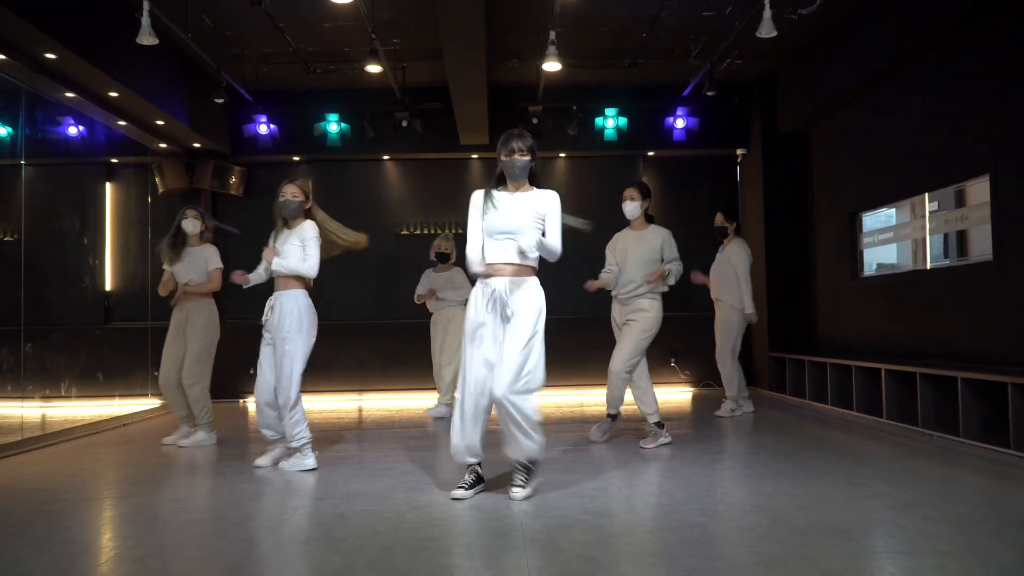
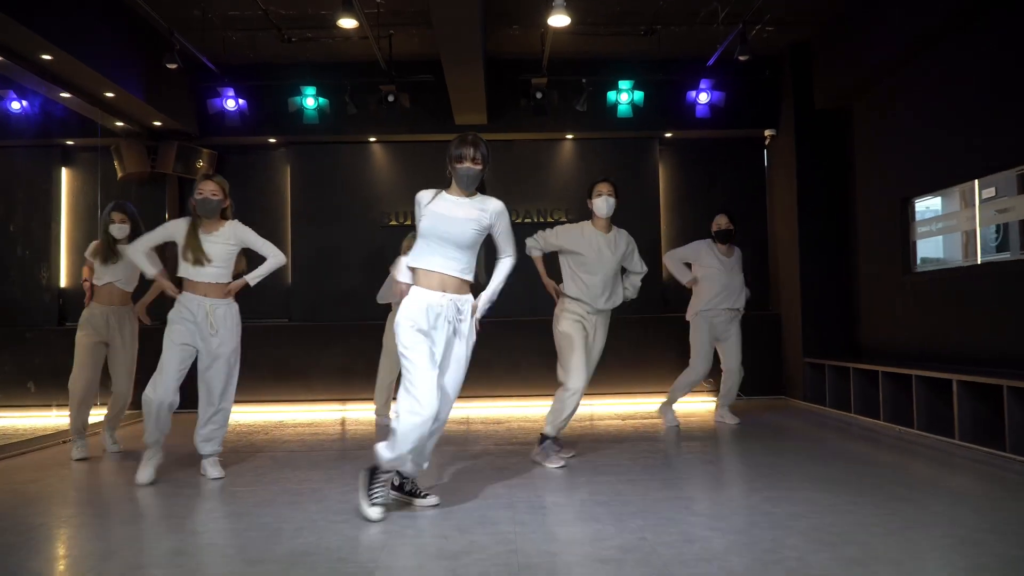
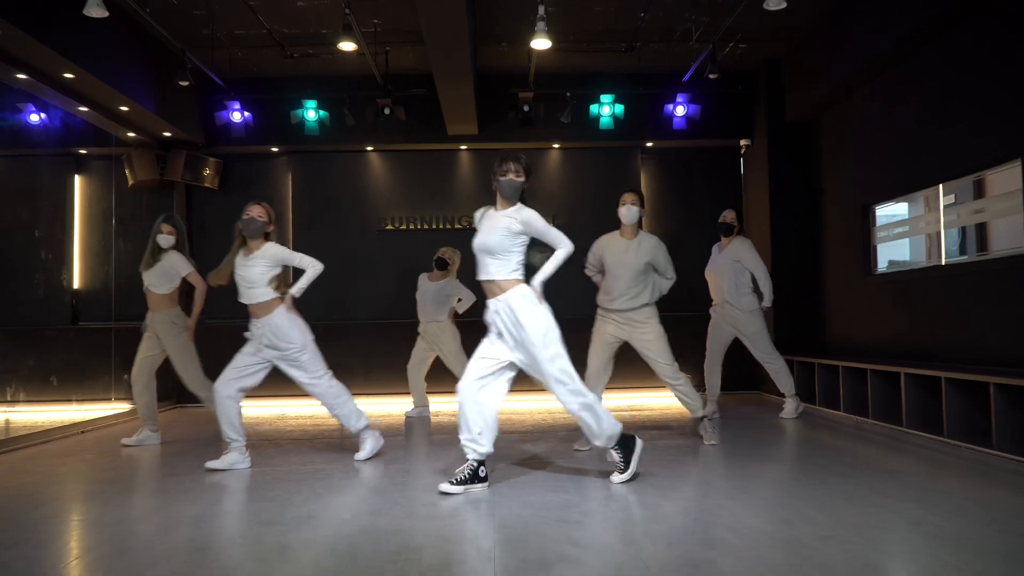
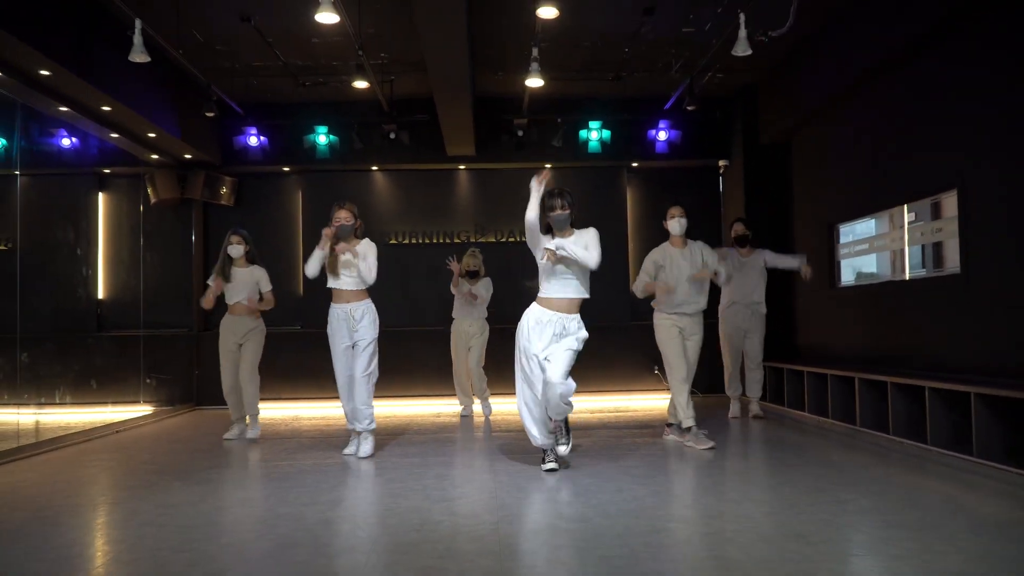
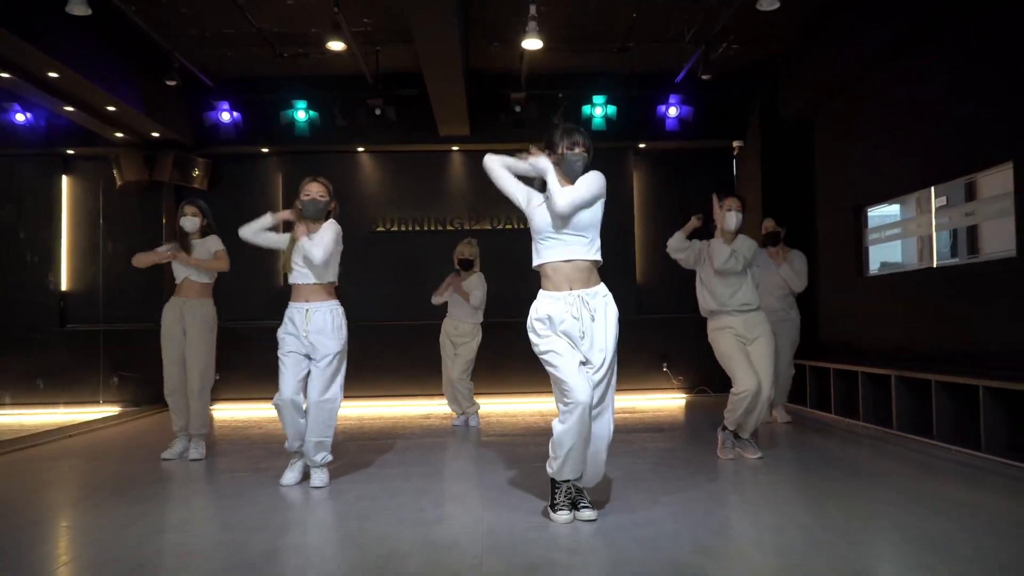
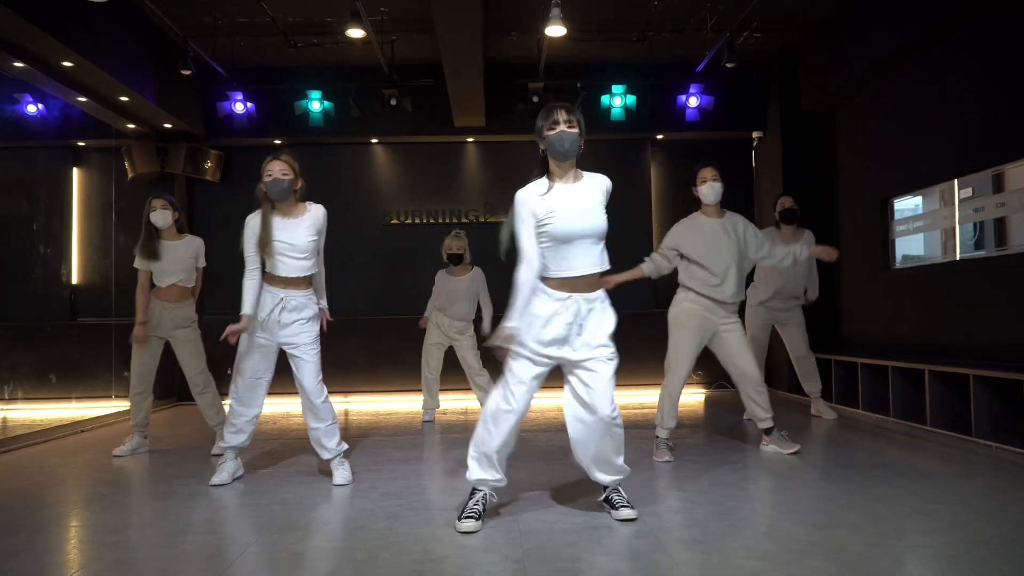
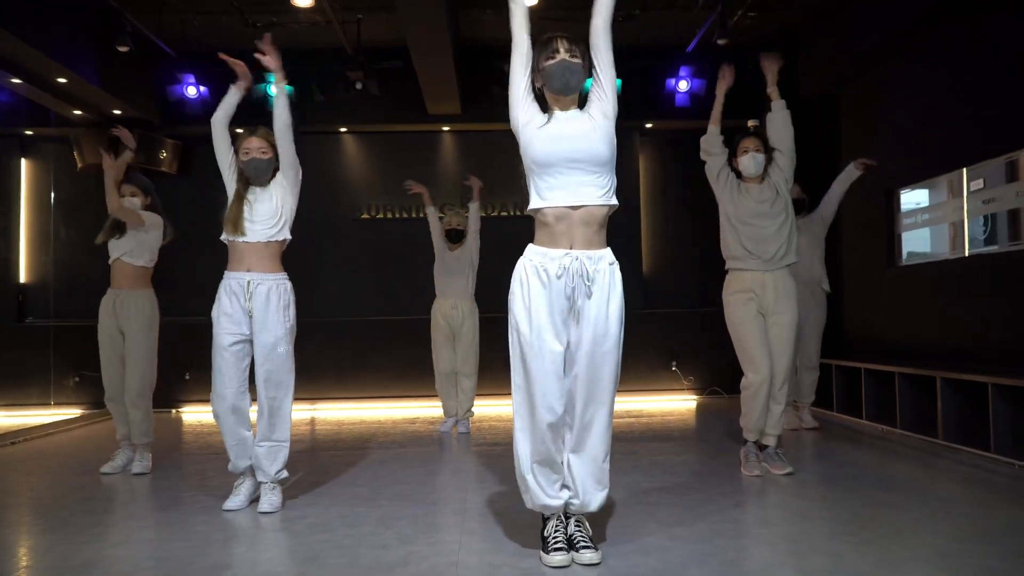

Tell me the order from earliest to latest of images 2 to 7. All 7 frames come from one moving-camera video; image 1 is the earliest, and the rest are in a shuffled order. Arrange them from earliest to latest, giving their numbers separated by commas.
6, 7, 5, 4, 3, 2
